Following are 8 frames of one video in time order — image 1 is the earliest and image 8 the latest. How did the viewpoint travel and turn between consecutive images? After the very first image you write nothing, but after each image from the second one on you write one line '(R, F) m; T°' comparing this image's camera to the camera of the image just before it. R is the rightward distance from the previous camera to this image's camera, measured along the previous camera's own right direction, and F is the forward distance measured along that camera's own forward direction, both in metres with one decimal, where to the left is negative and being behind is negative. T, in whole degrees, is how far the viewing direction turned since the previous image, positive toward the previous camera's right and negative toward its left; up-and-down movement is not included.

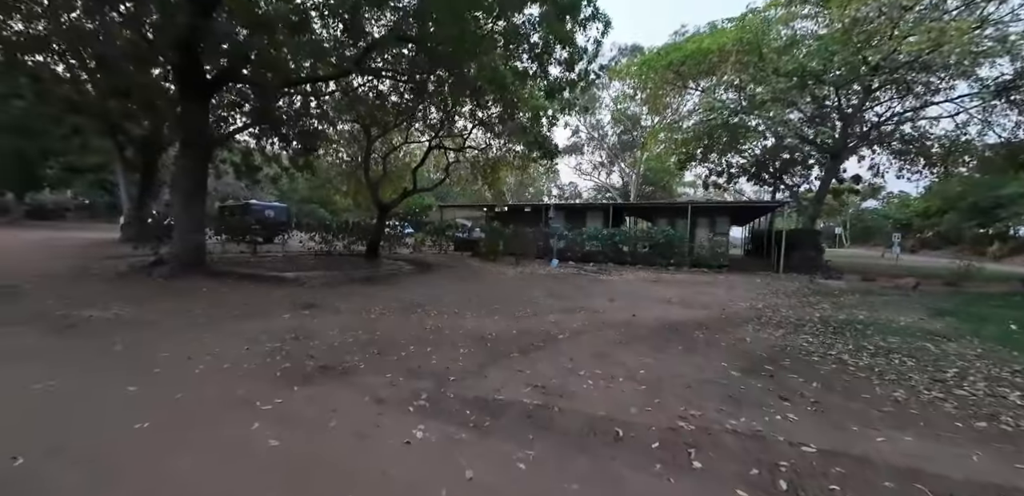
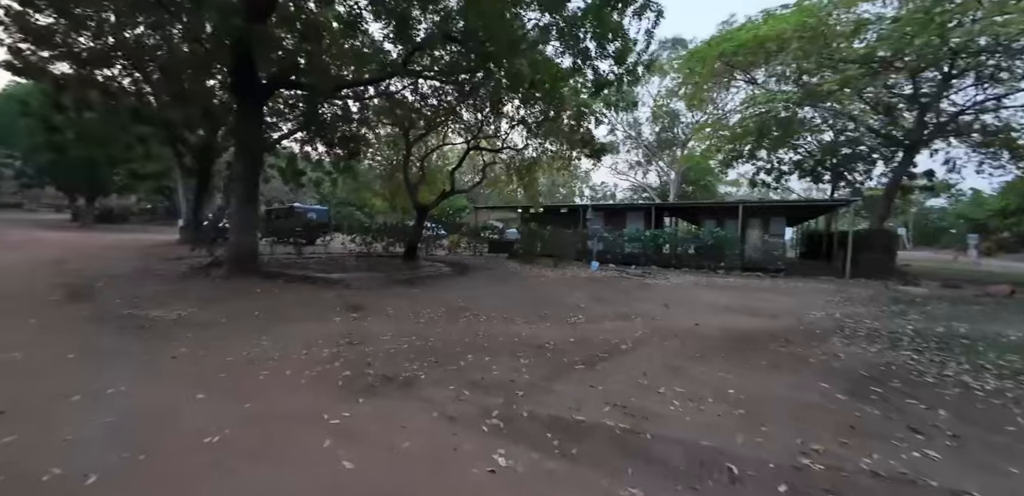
(-0.3, +0.2) m; -4°
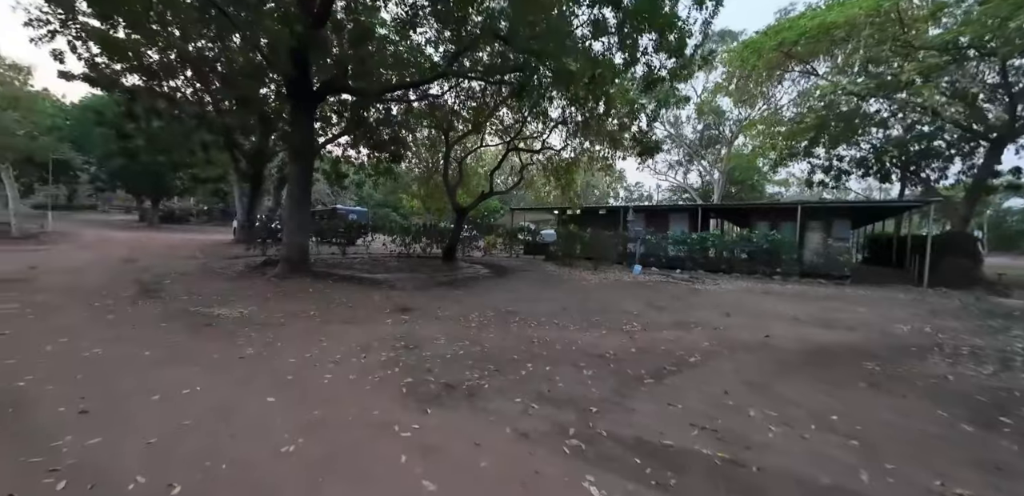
(-0.3, +0.1) m; -5°
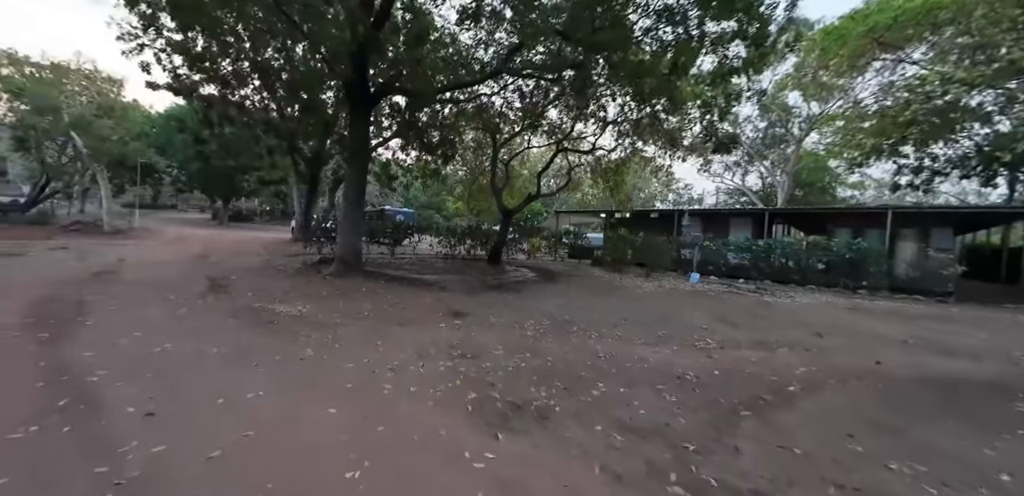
(-0.2, +0.3) m; -6°
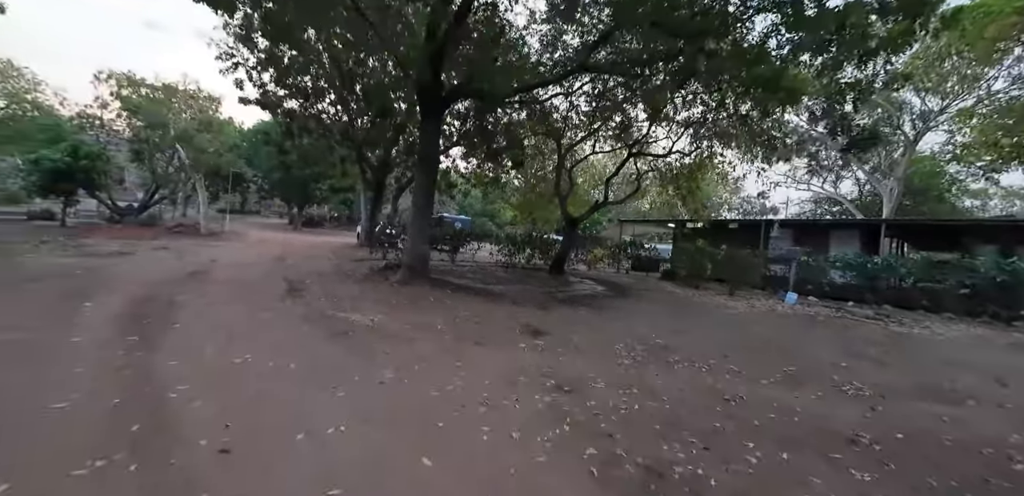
(-0.5, +0.6) m; -8°
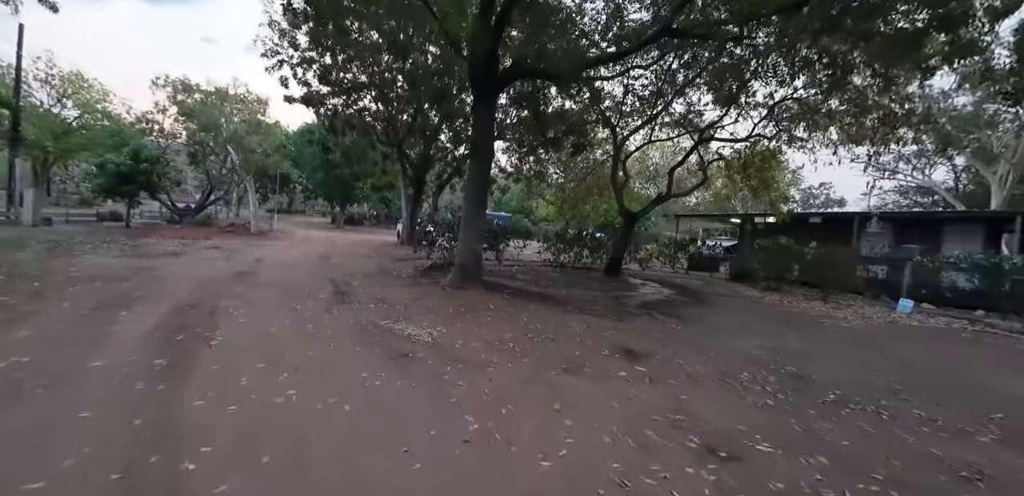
(-0.6, +1.0) m; -5°
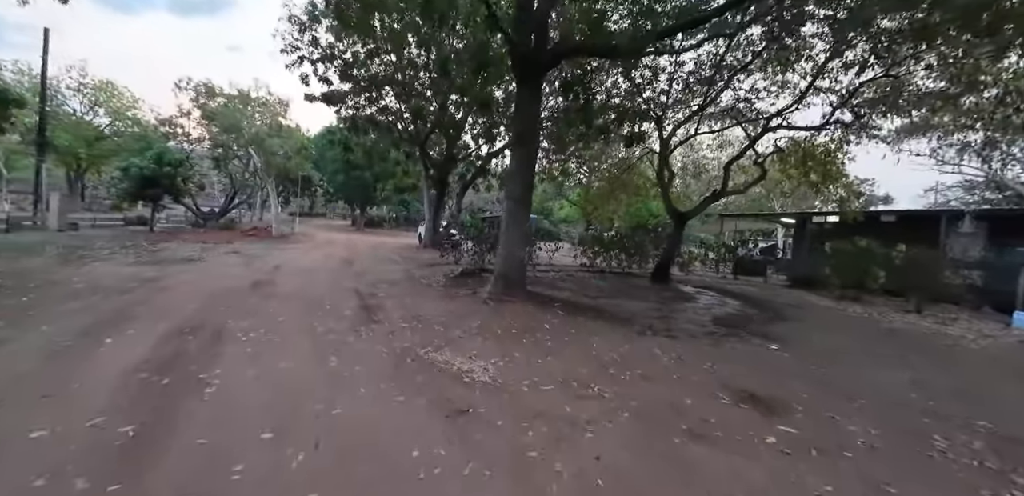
(-0.6, +1.1) m; -2°
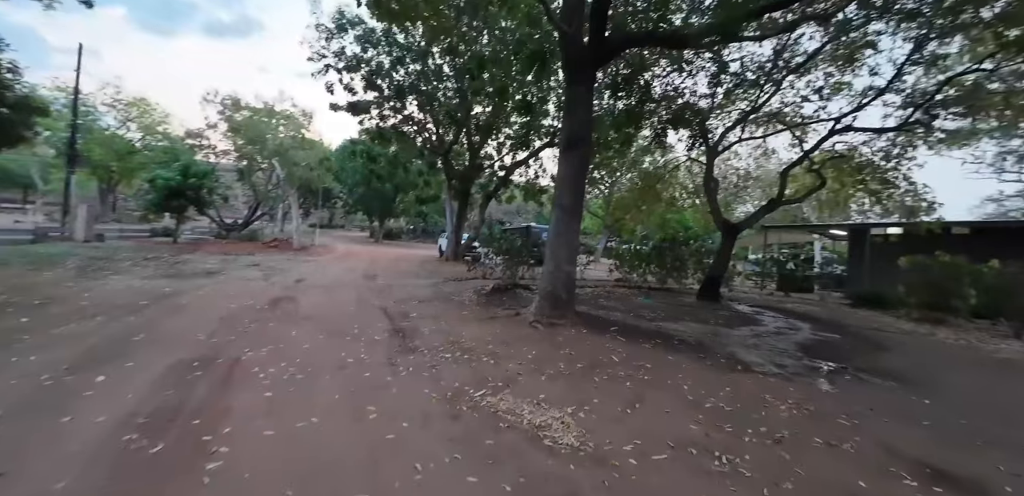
(-0.5, +0.8) m; -2°
